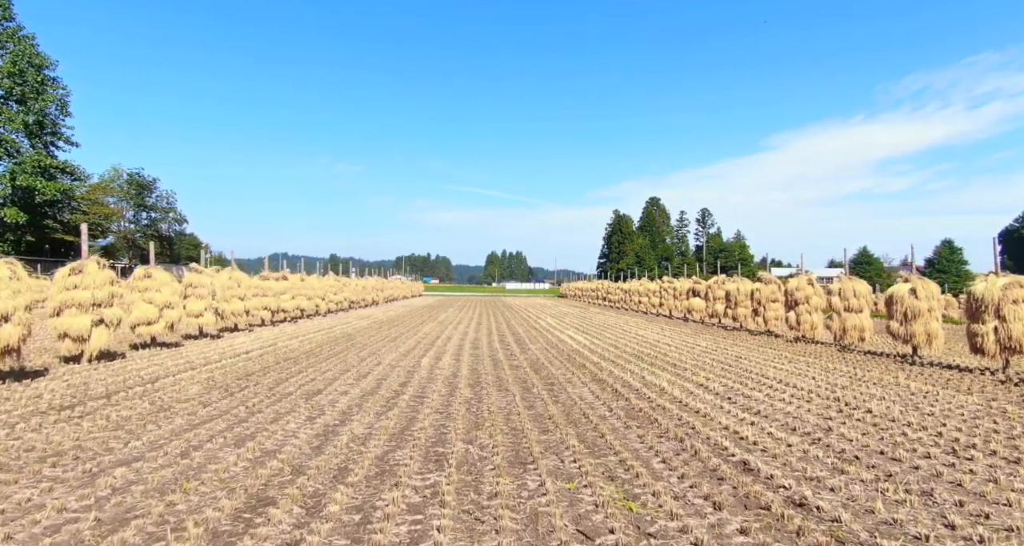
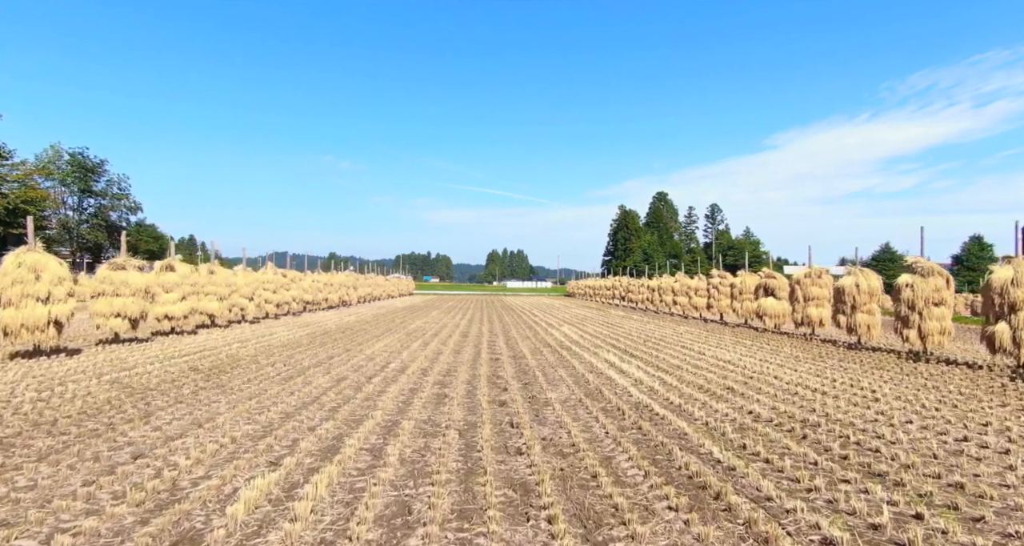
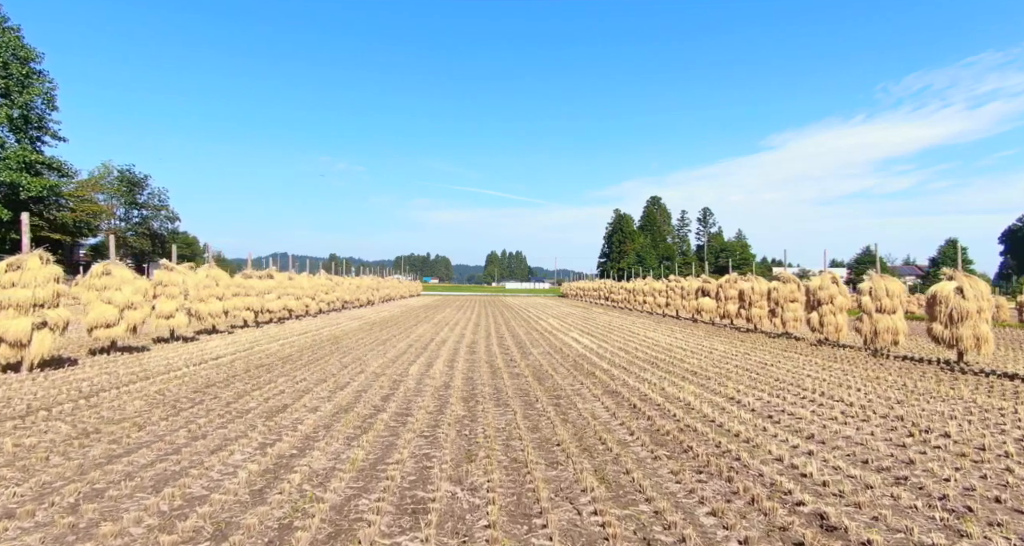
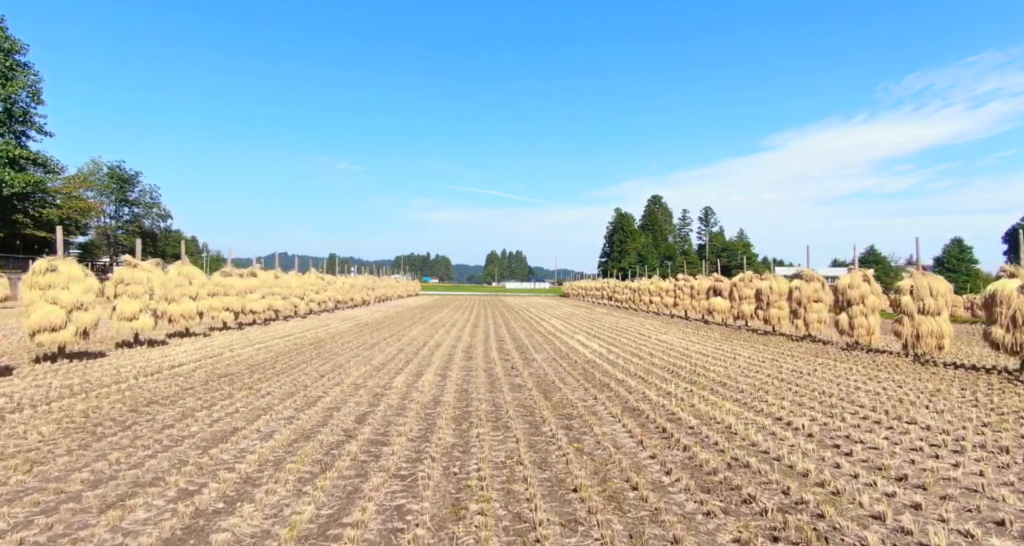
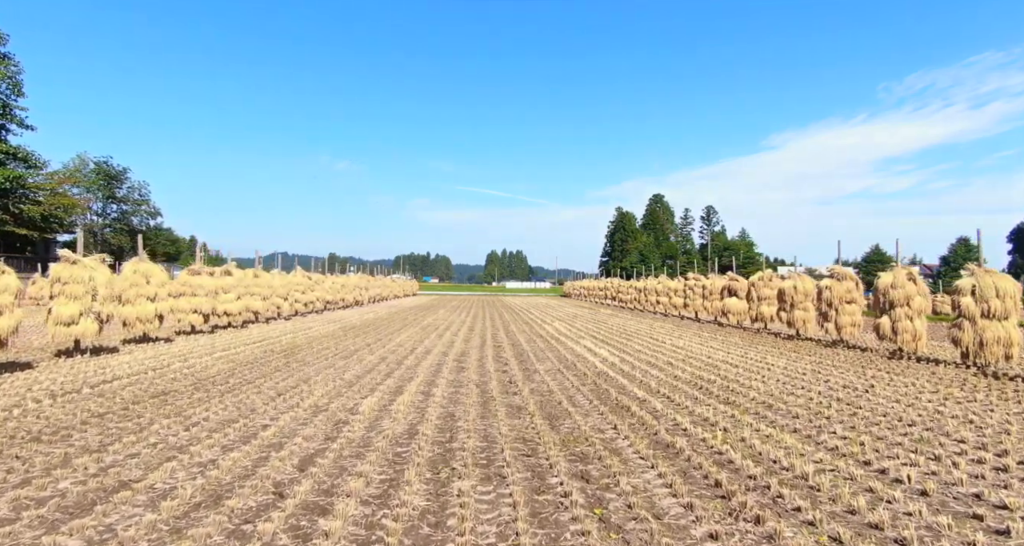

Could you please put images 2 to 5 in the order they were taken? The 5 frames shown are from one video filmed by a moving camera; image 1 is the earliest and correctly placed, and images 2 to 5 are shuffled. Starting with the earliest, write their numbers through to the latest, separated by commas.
3, 4, 5, 2
